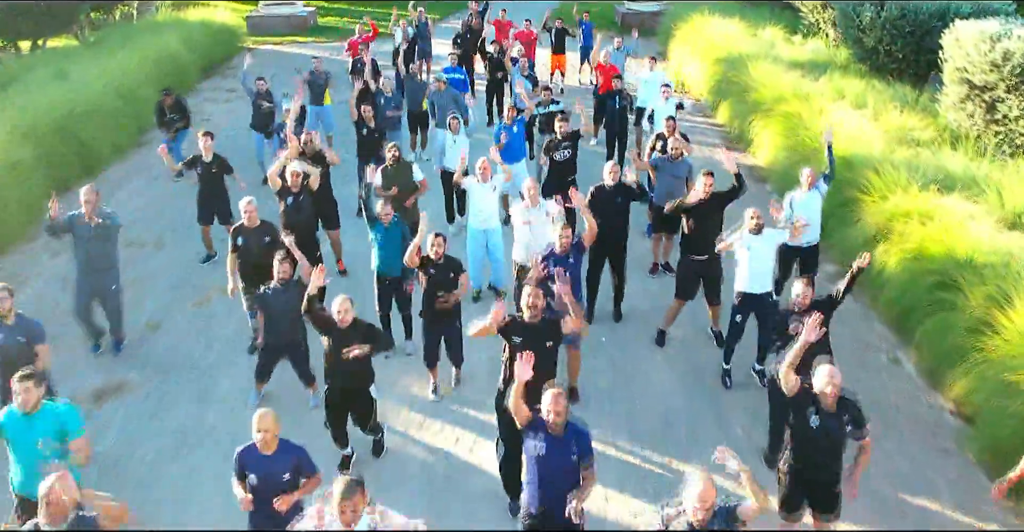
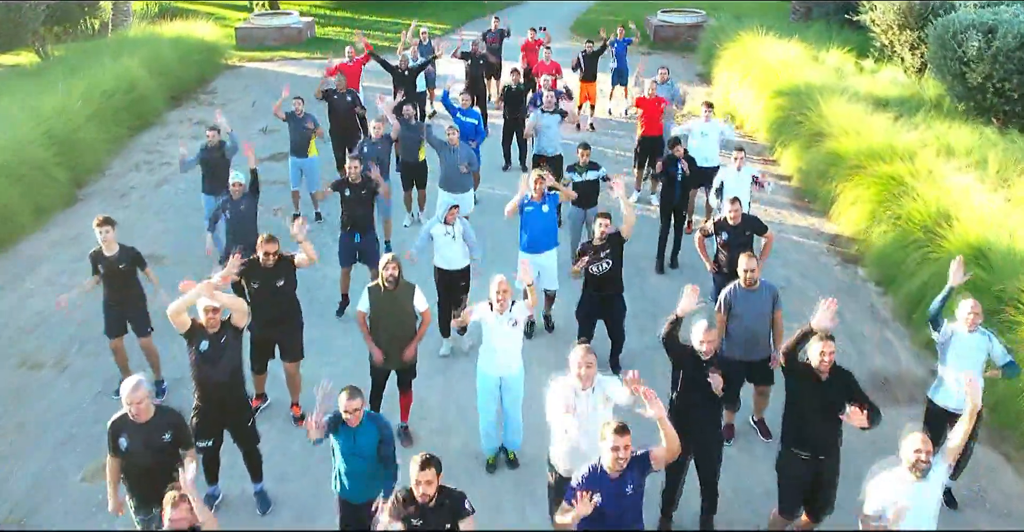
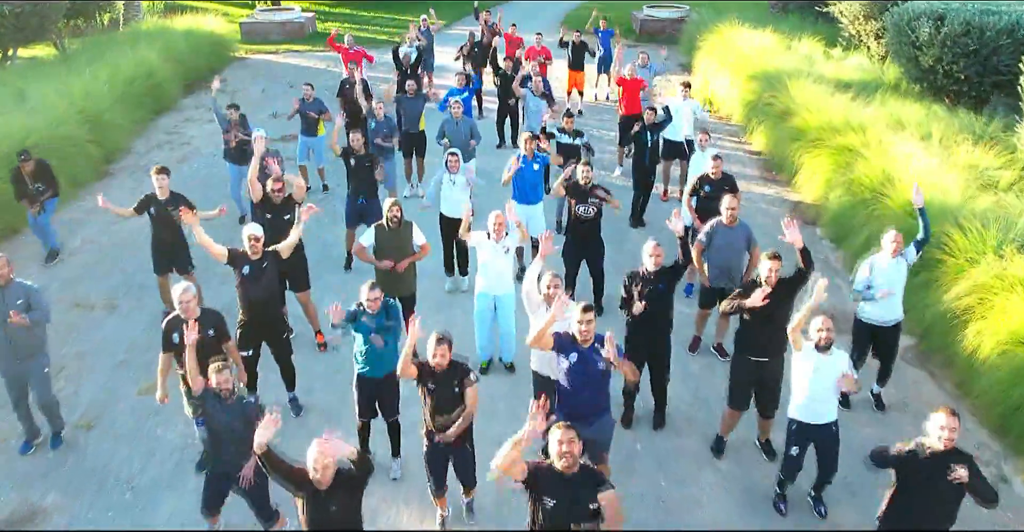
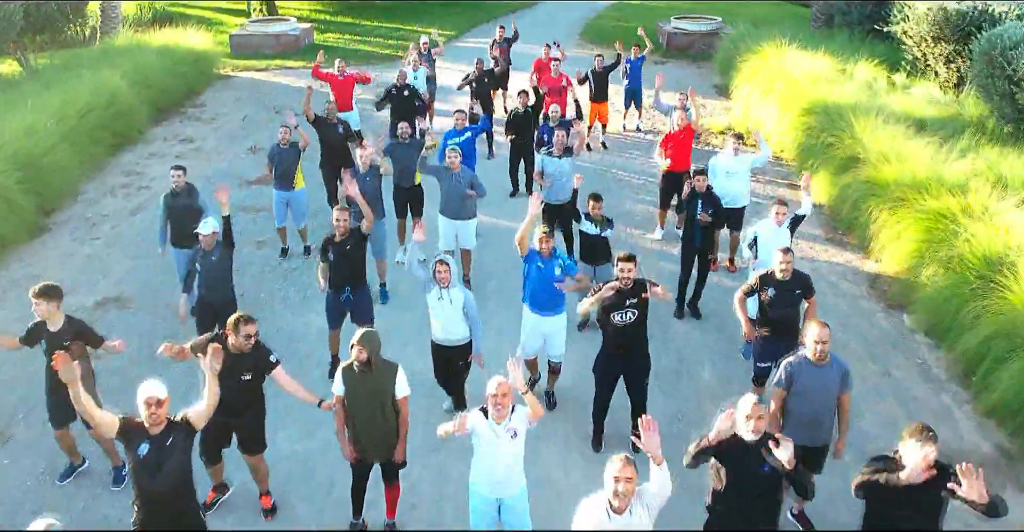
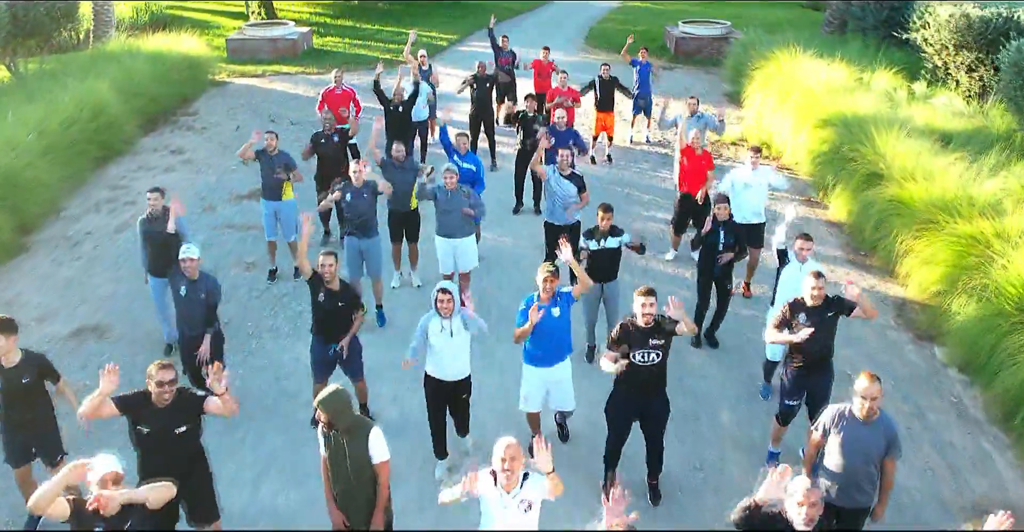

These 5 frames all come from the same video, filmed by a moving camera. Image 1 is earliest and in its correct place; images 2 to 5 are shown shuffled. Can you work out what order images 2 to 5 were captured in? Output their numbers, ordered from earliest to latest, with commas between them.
3, 2, 4, 5
